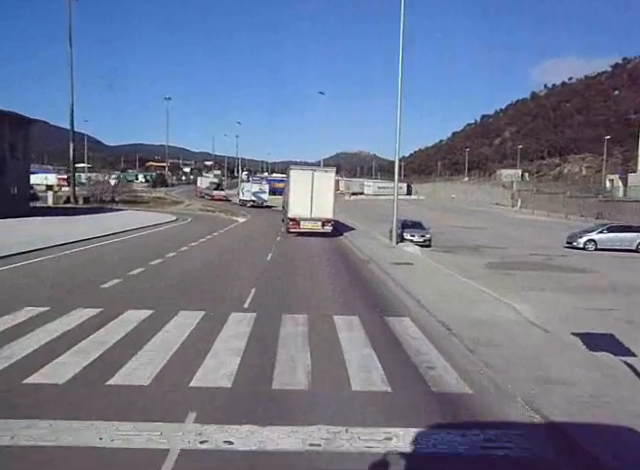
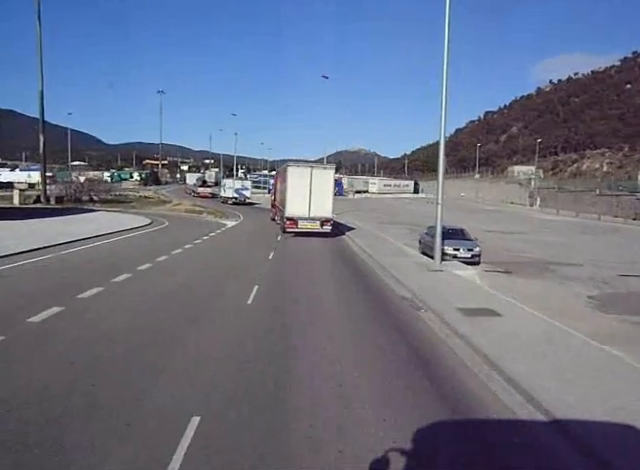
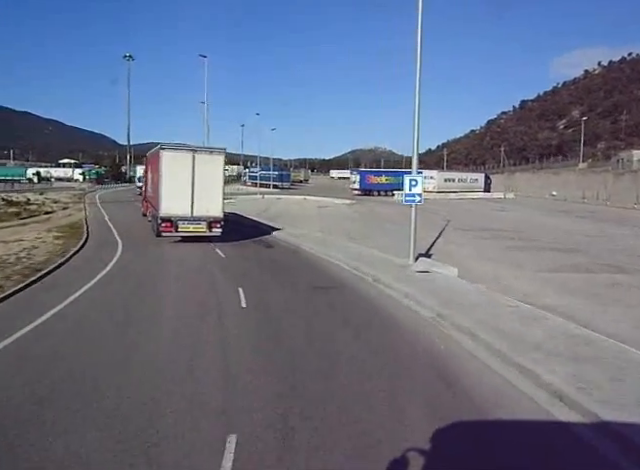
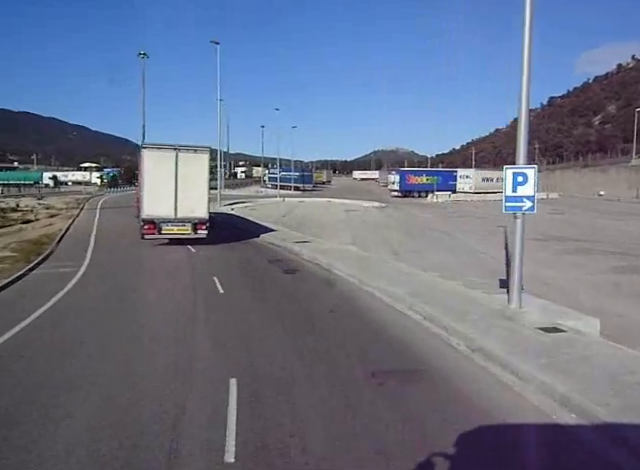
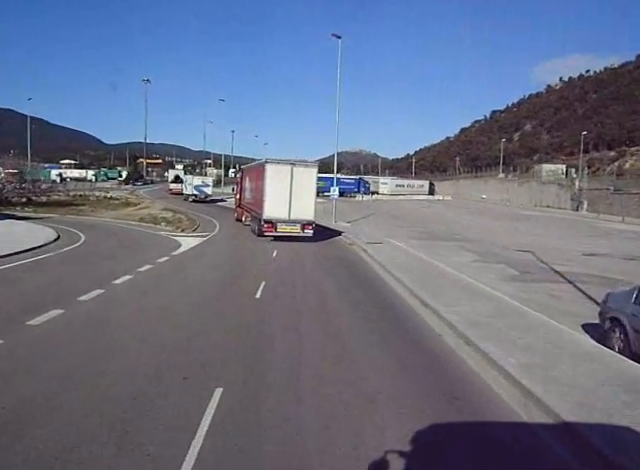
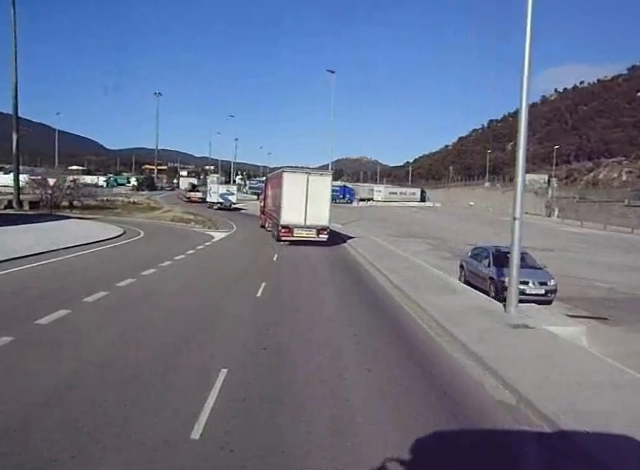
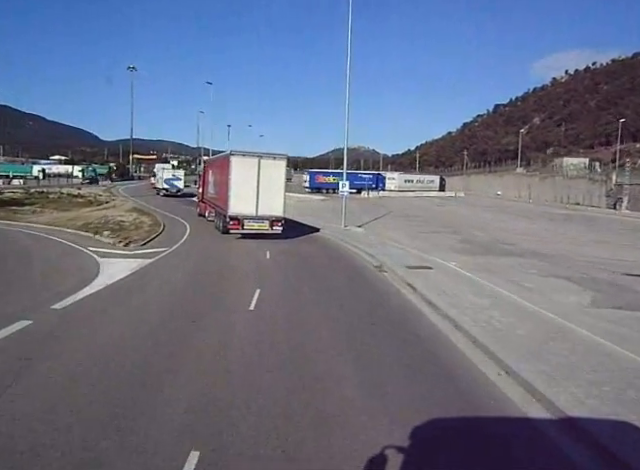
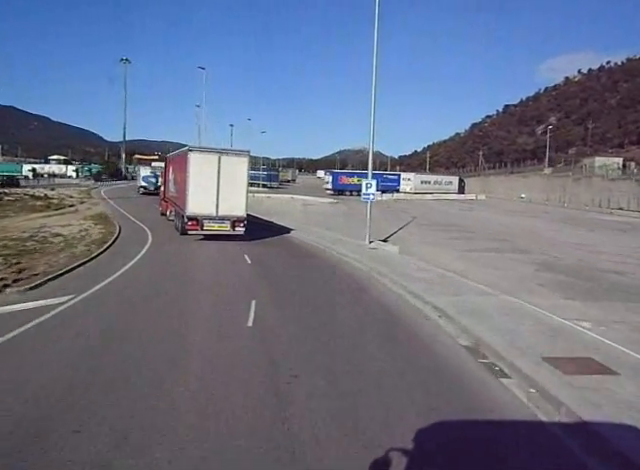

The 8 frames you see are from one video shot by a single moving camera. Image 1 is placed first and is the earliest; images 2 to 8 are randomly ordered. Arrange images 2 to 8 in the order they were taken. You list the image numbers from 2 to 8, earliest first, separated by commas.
2, 6, 5, 7, 8, 3, 4
